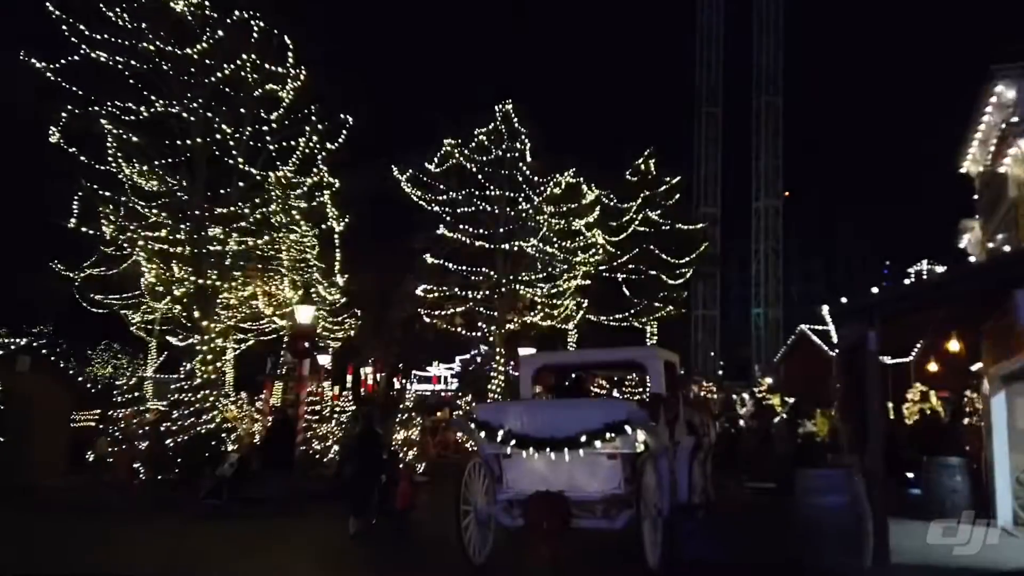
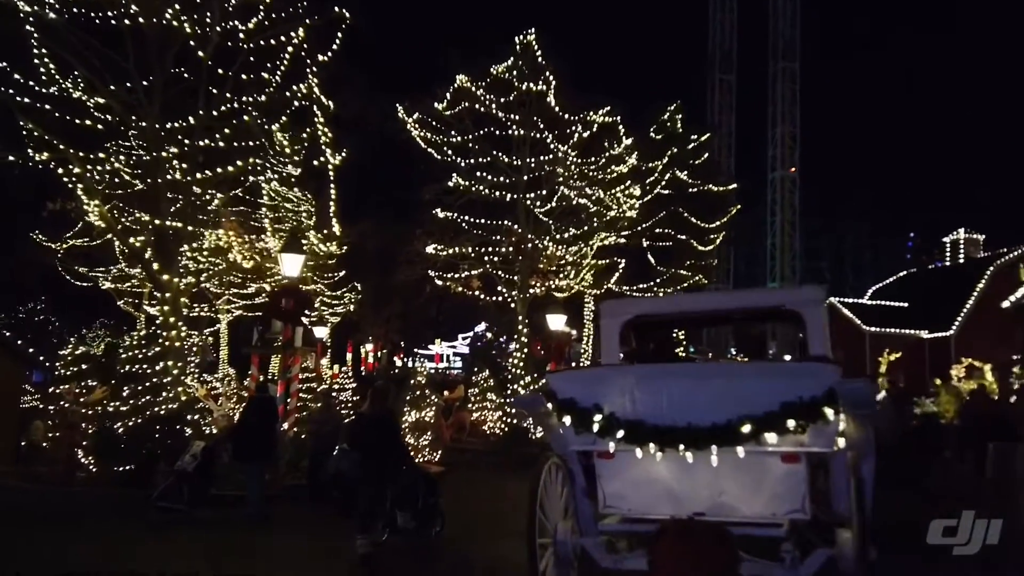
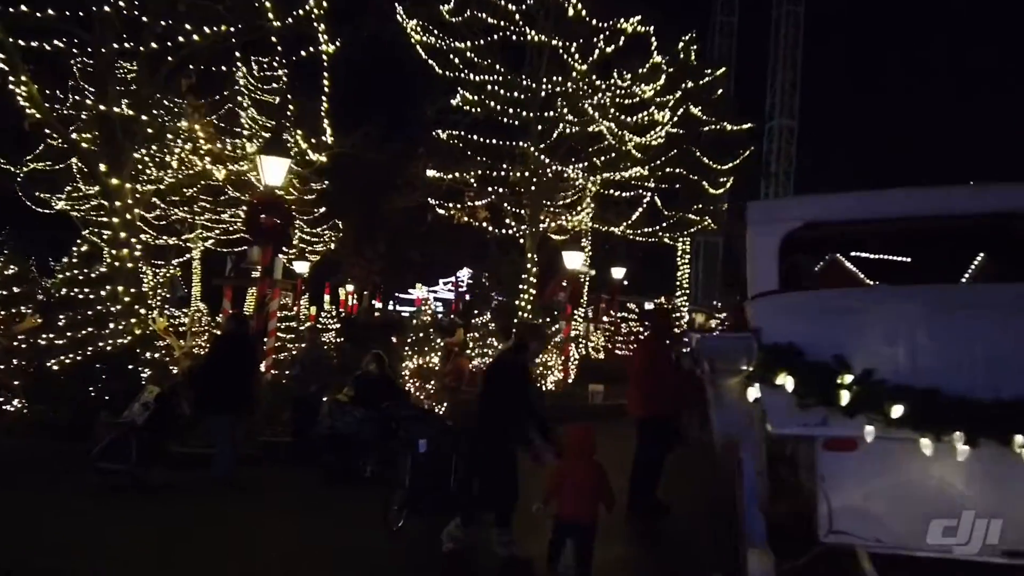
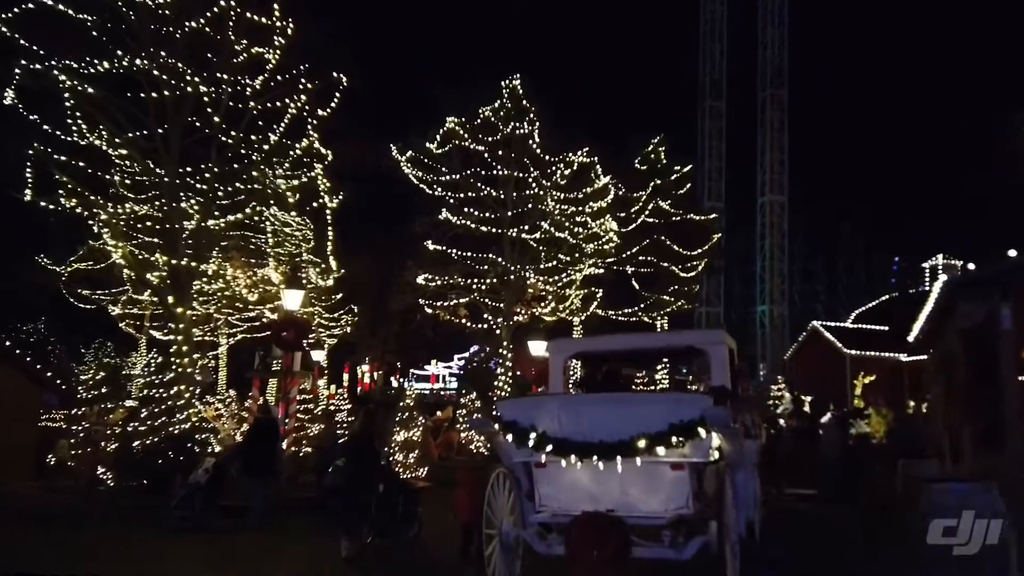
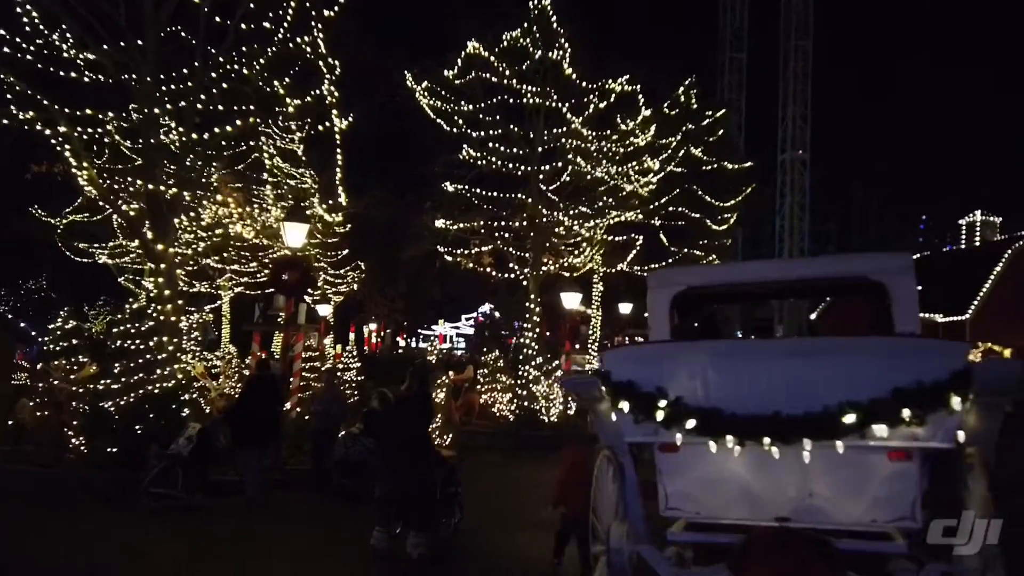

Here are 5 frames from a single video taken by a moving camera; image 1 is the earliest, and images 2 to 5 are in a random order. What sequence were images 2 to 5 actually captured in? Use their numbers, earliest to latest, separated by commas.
4, 2, 5, 3
